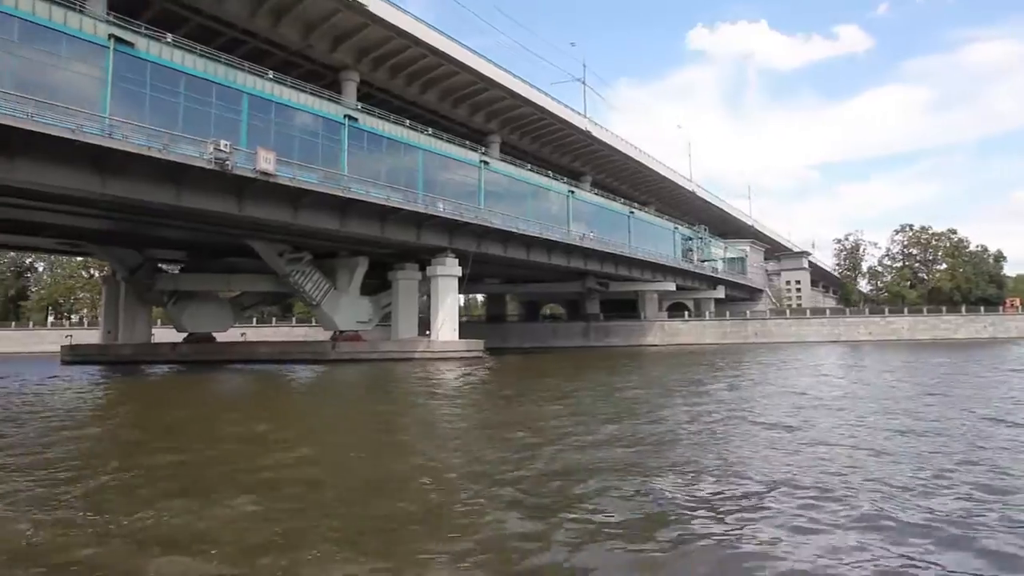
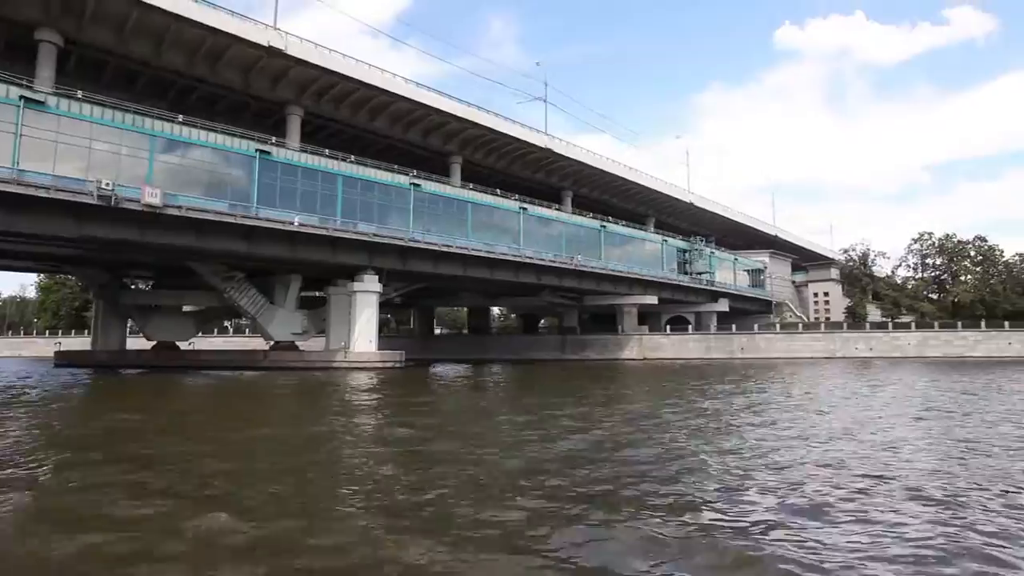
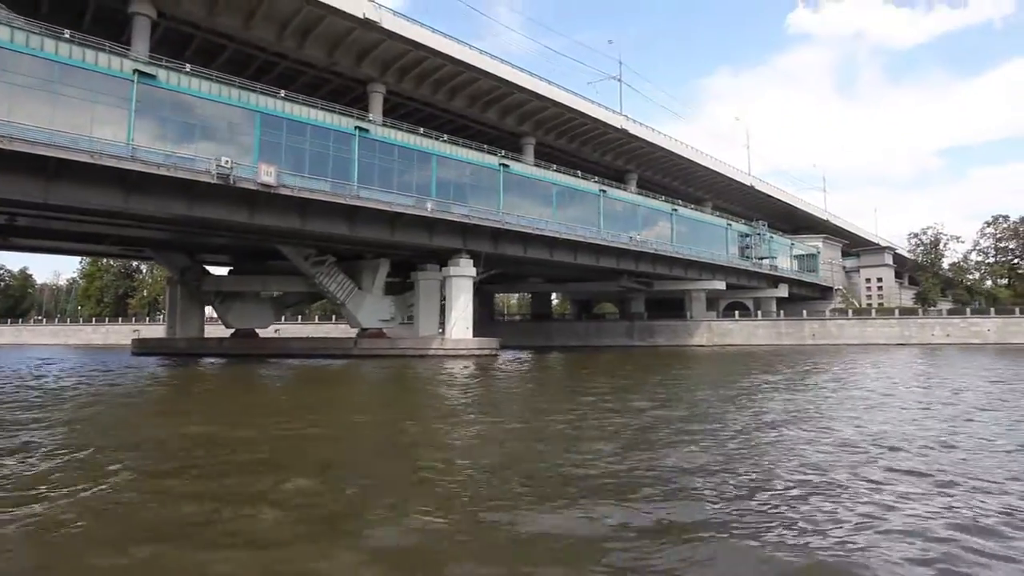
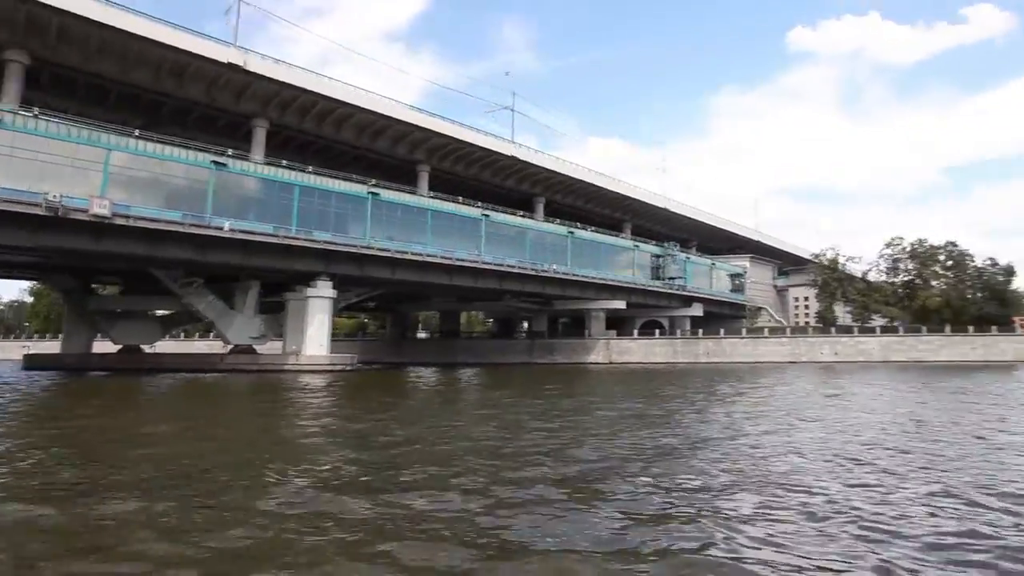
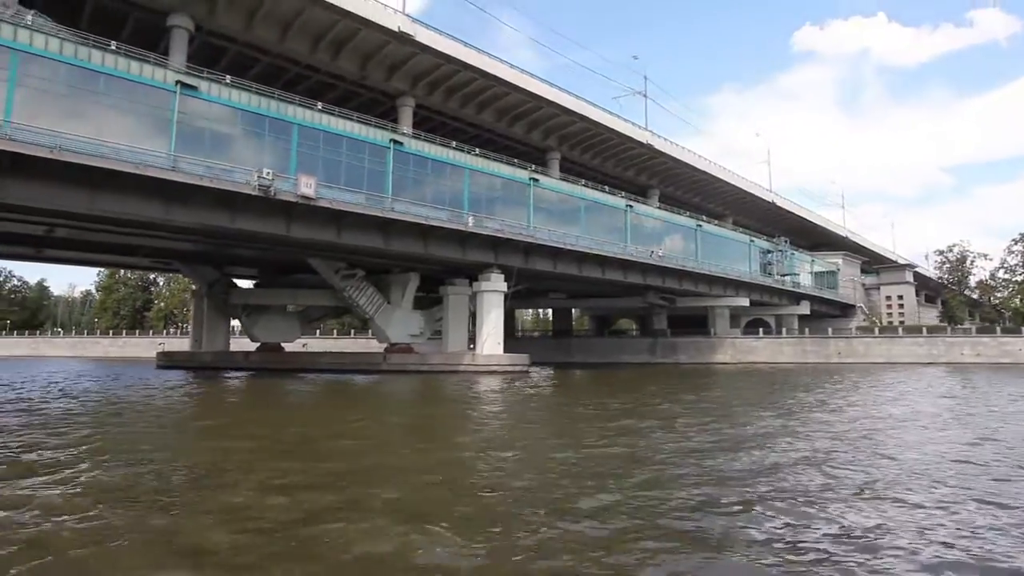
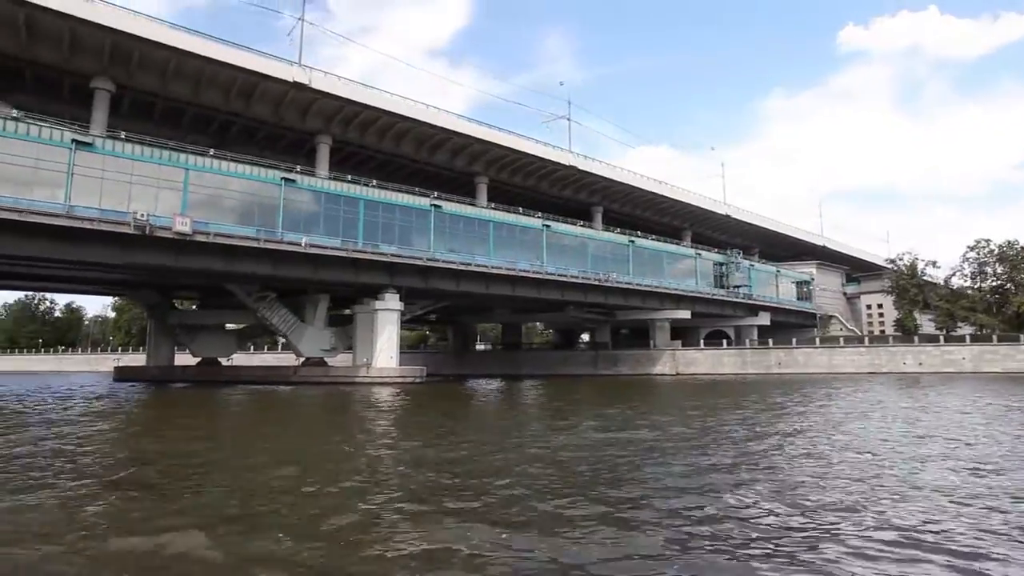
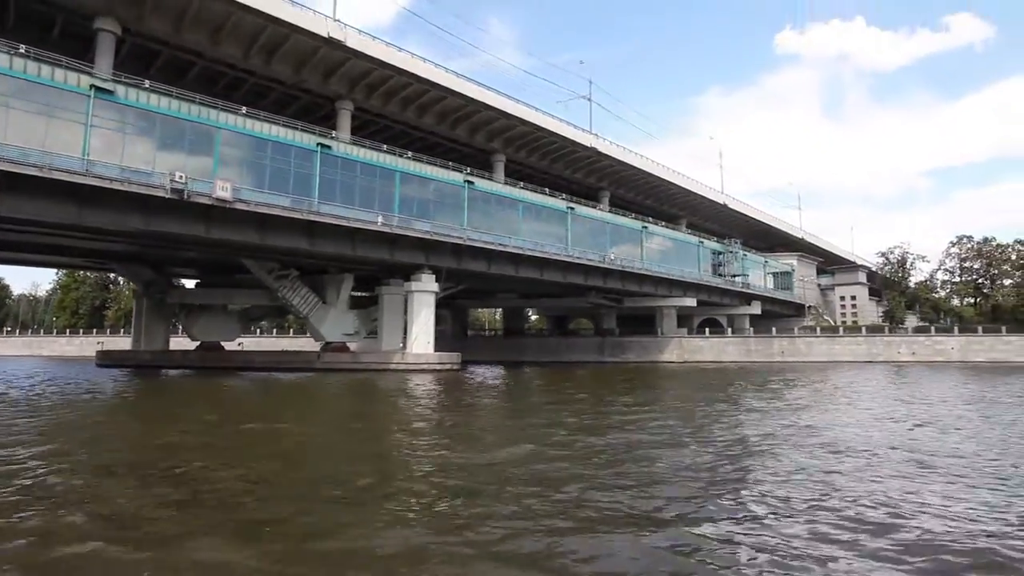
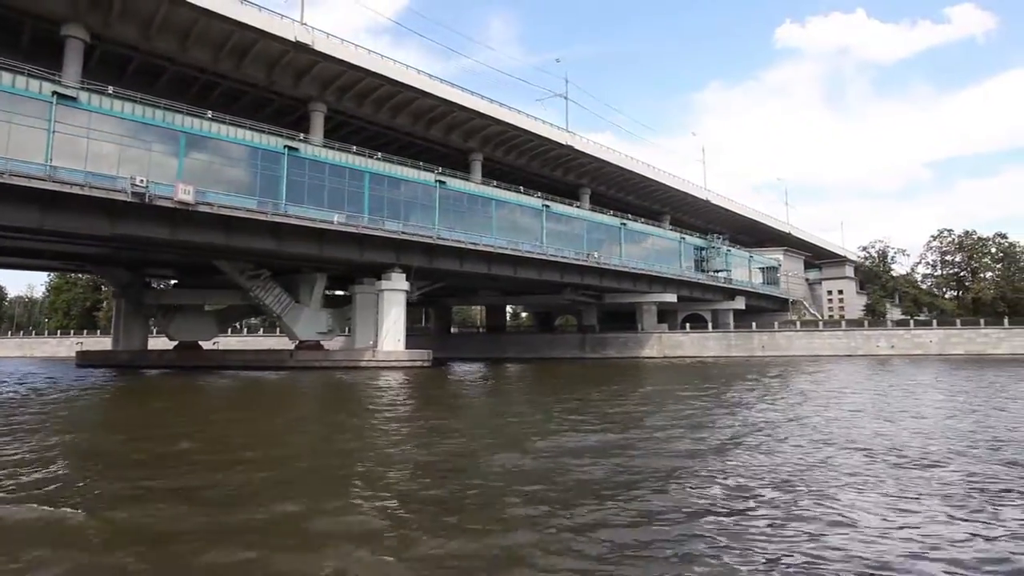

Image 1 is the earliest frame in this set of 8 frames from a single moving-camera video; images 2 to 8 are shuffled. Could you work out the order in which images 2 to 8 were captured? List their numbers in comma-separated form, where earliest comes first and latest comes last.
5, 3, 7, 8, 2, 6, 4
